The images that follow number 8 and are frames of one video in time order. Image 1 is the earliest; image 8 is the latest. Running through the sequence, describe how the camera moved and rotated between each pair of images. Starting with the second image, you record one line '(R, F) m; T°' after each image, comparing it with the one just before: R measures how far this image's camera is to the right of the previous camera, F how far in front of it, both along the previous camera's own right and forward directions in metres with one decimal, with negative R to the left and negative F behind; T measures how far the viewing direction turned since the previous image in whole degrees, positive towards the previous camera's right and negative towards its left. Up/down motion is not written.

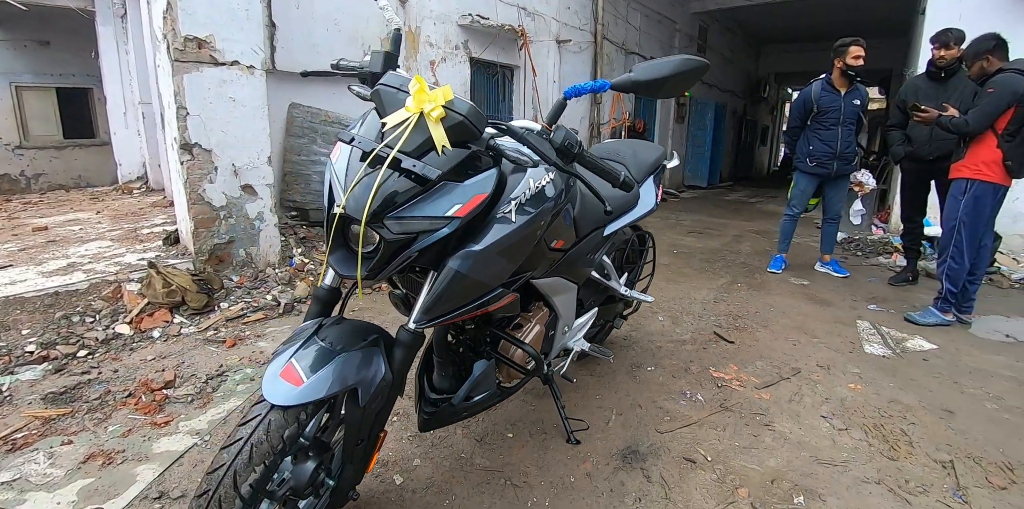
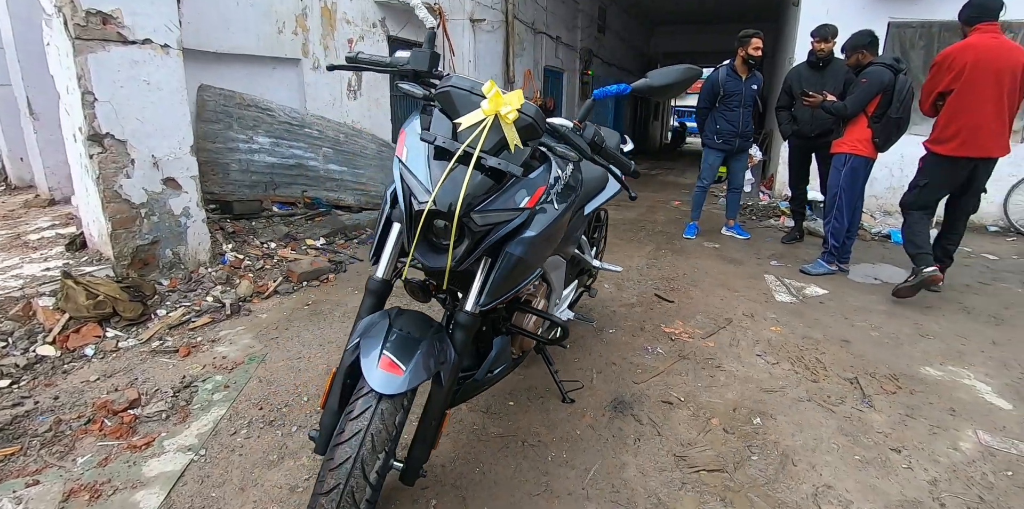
(-0.5, -0.1) m; +13°
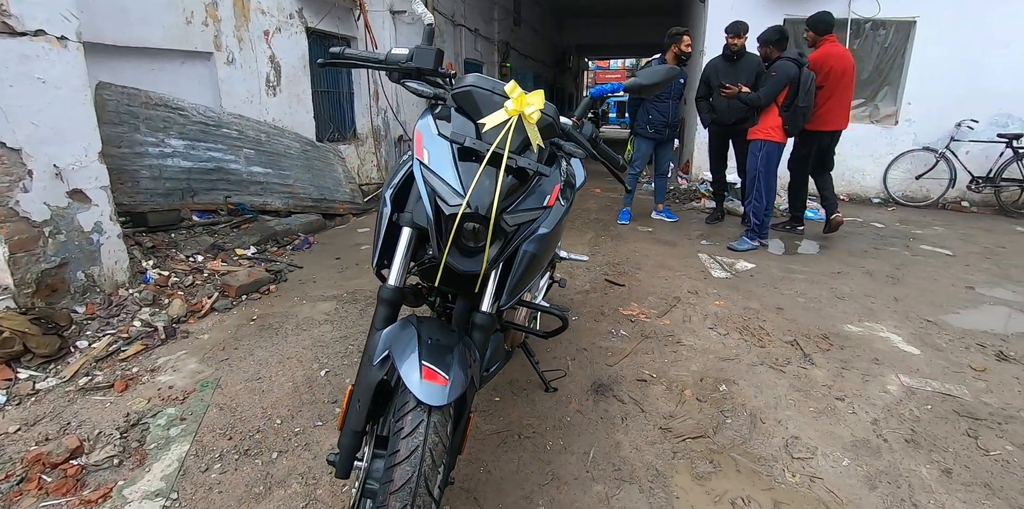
(-0.3, 0.0) m; +10°
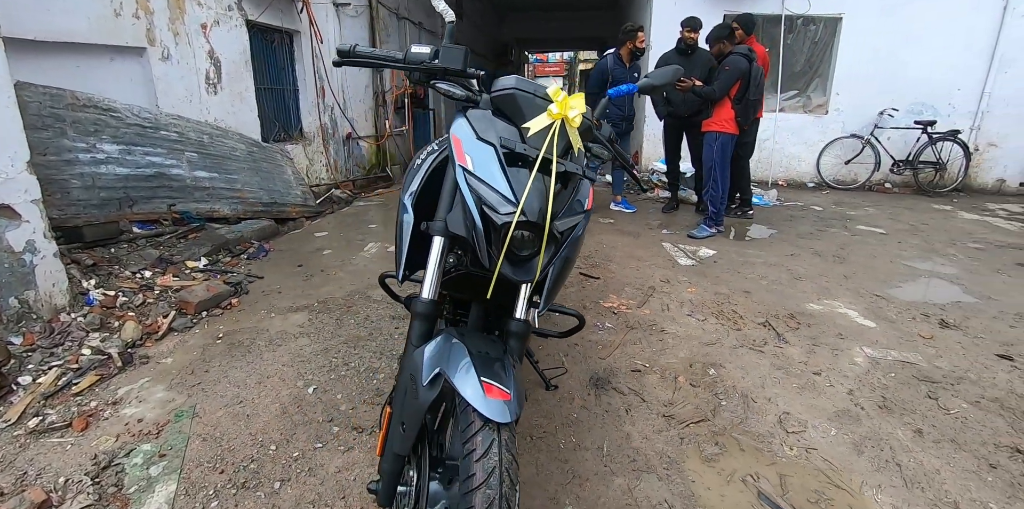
(-0.3, 0.0) m; +8°
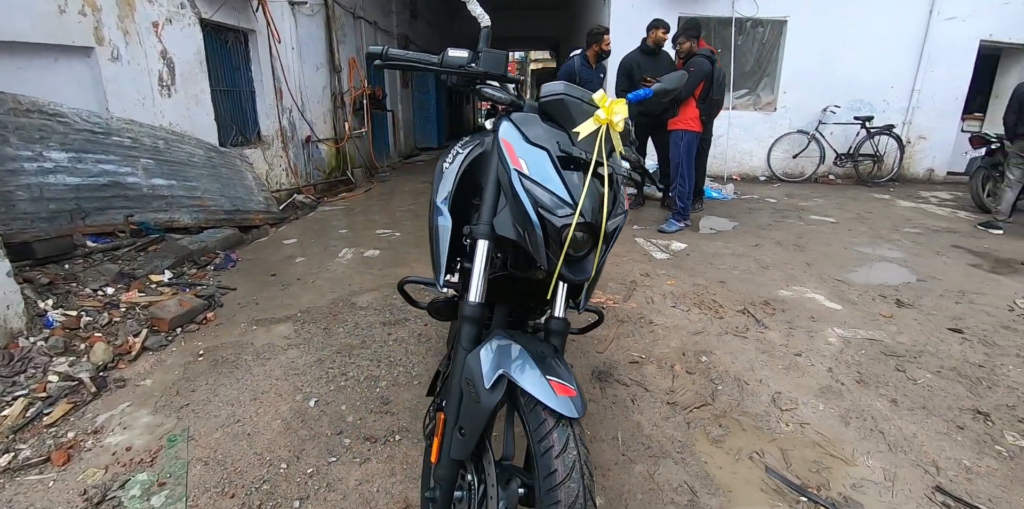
(-0.3, 0.0) m; +6°
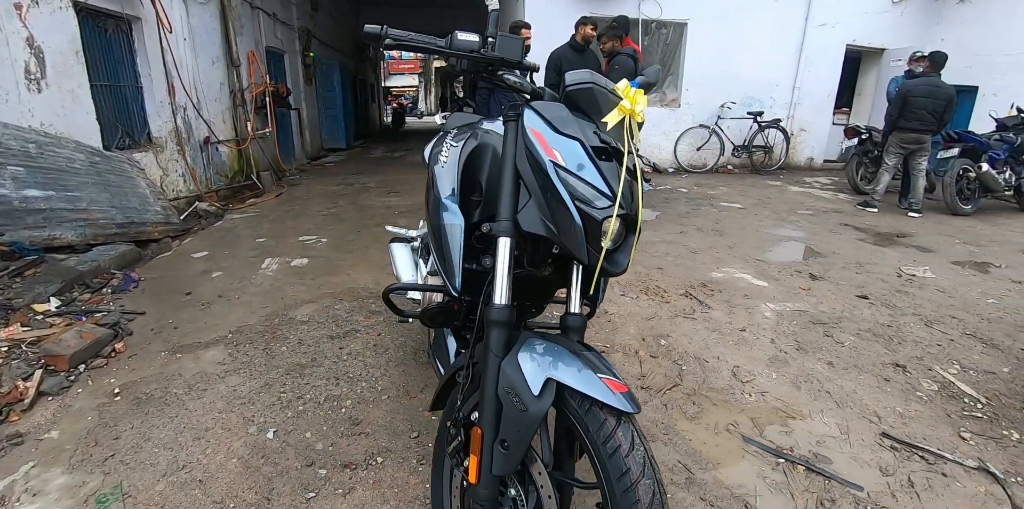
(-0.3, +0.1) m; +11°
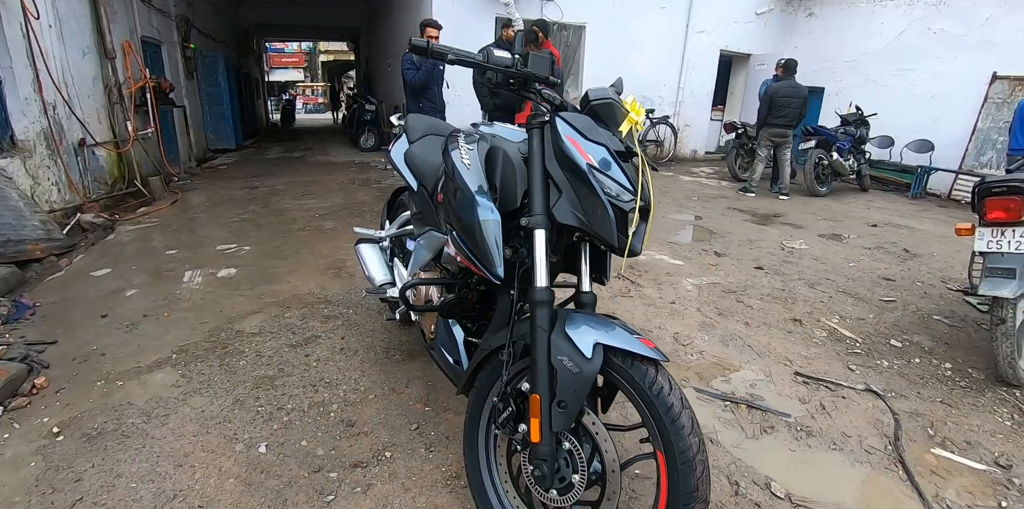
(-0.5, -0.1) m; +13°
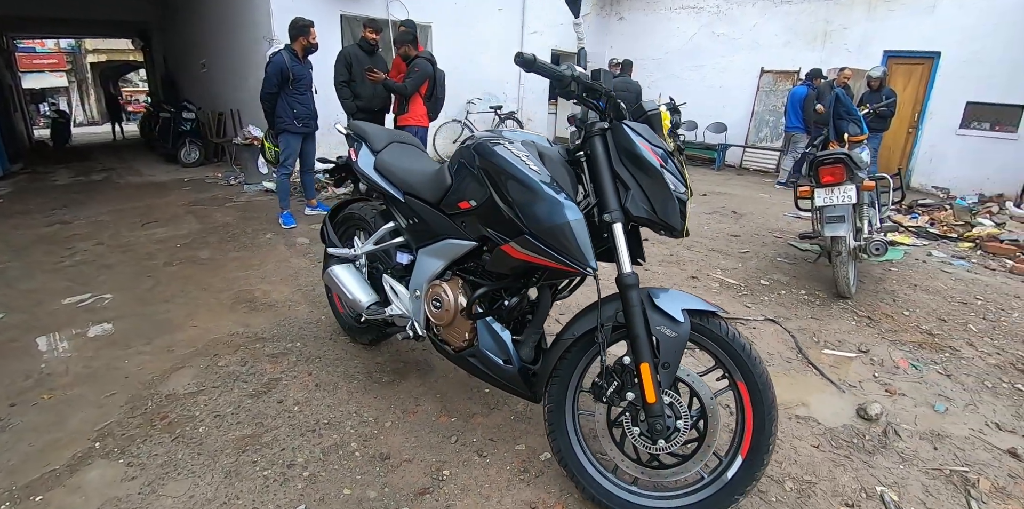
(-0.9, +0.1) m; +22°
